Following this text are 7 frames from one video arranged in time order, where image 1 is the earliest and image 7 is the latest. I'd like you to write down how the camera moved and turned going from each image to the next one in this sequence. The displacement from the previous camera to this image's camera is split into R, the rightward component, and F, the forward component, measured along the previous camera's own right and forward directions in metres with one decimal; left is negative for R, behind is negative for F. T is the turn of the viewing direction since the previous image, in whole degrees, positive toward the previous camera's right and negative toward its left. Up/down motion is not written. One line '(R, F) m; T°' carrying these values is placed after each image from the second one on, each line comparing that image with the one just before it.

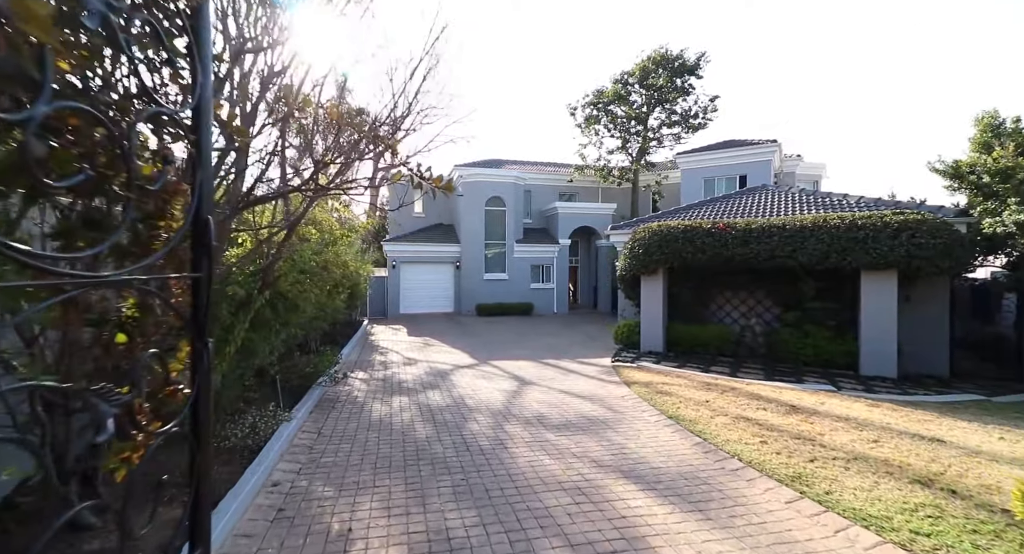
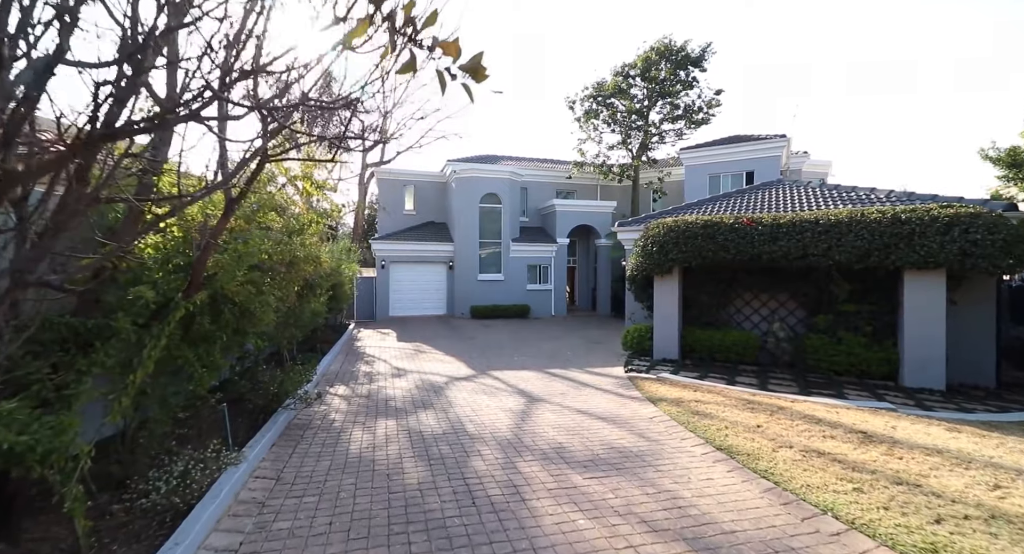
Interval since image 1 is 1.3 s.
(-0.2, +1.2) m; +1°
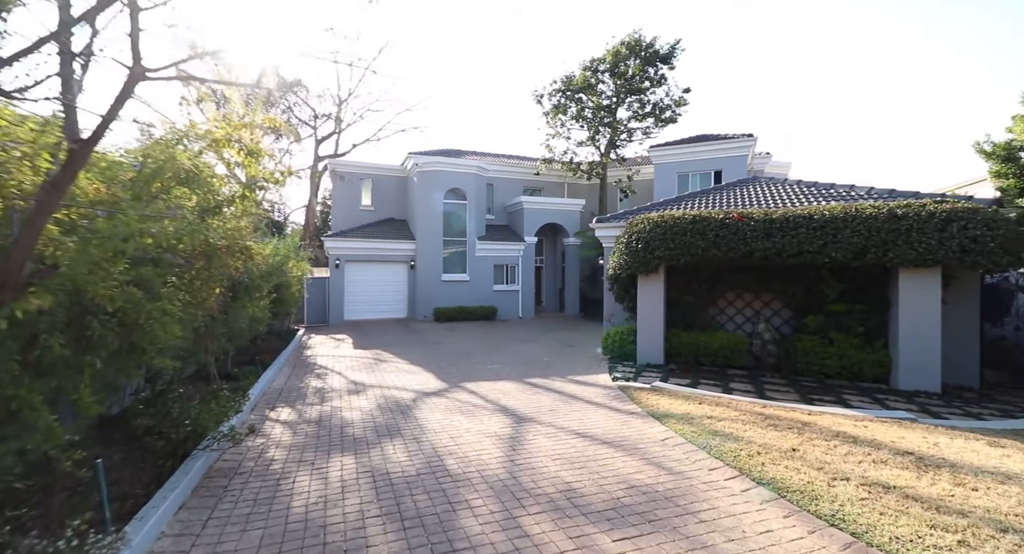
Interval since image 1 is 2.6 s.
(-0.3, +1.2) m; +5°
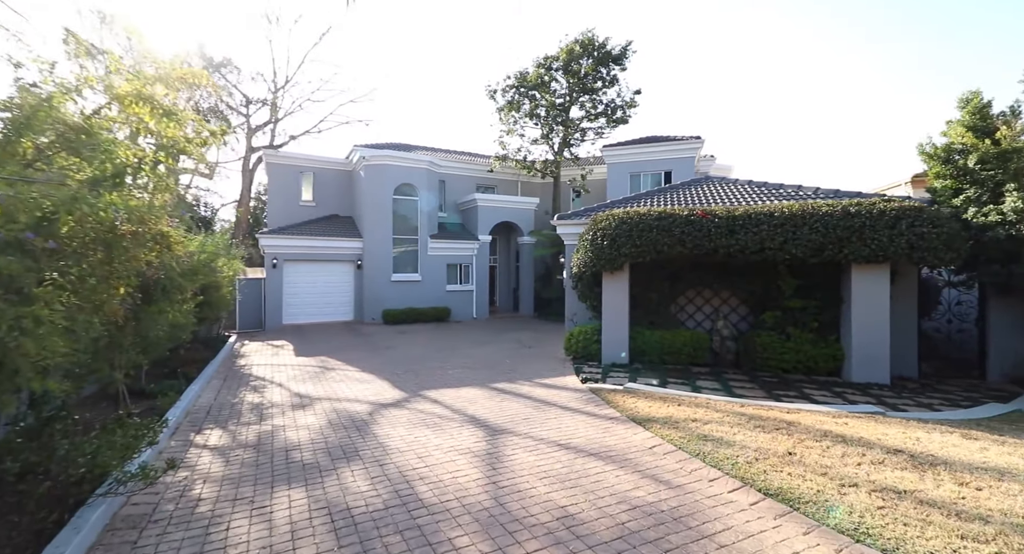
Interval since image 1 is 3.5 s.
(-0.3, +0.6) m; +7°
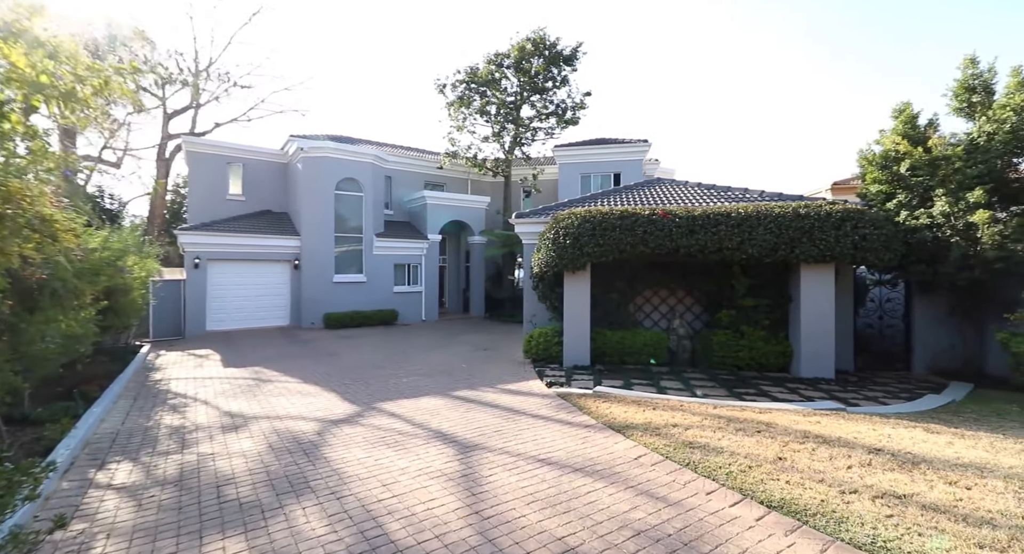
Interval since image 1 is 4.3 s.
(-0.3, +0.5) m; +7°
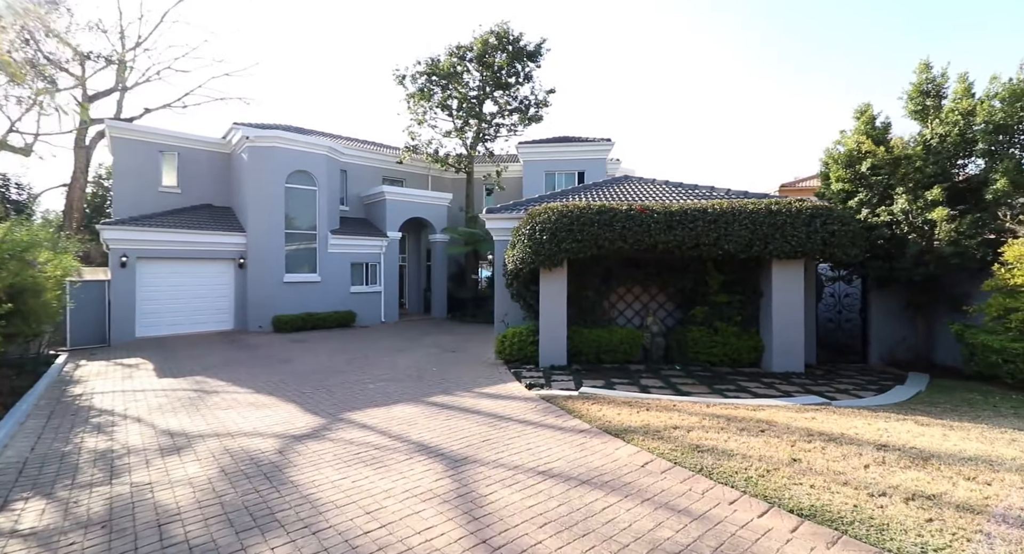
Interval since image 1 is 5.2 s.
(-0.4, +0.5) m; +6°
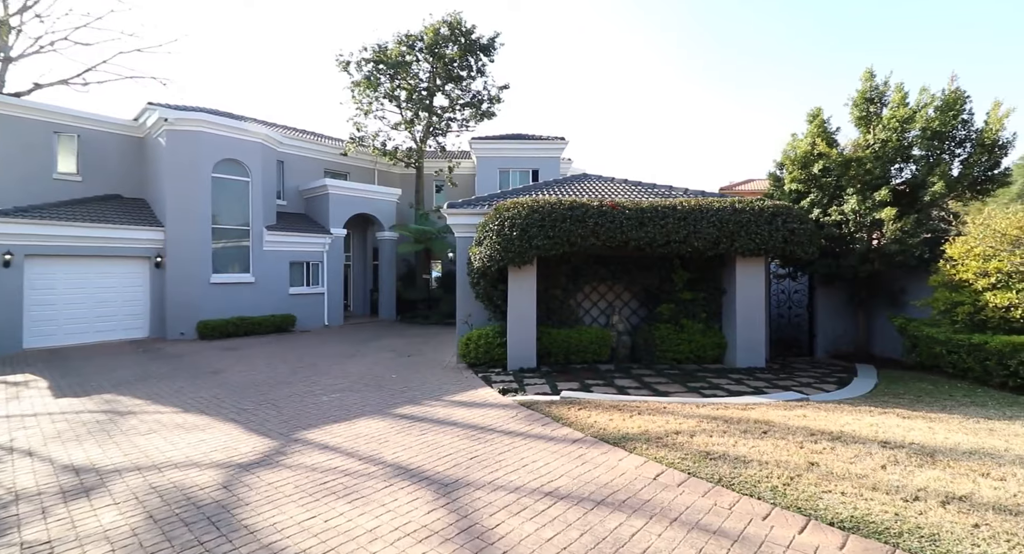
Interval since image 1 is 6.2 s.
(-0.5, +0.6) m; +7°
